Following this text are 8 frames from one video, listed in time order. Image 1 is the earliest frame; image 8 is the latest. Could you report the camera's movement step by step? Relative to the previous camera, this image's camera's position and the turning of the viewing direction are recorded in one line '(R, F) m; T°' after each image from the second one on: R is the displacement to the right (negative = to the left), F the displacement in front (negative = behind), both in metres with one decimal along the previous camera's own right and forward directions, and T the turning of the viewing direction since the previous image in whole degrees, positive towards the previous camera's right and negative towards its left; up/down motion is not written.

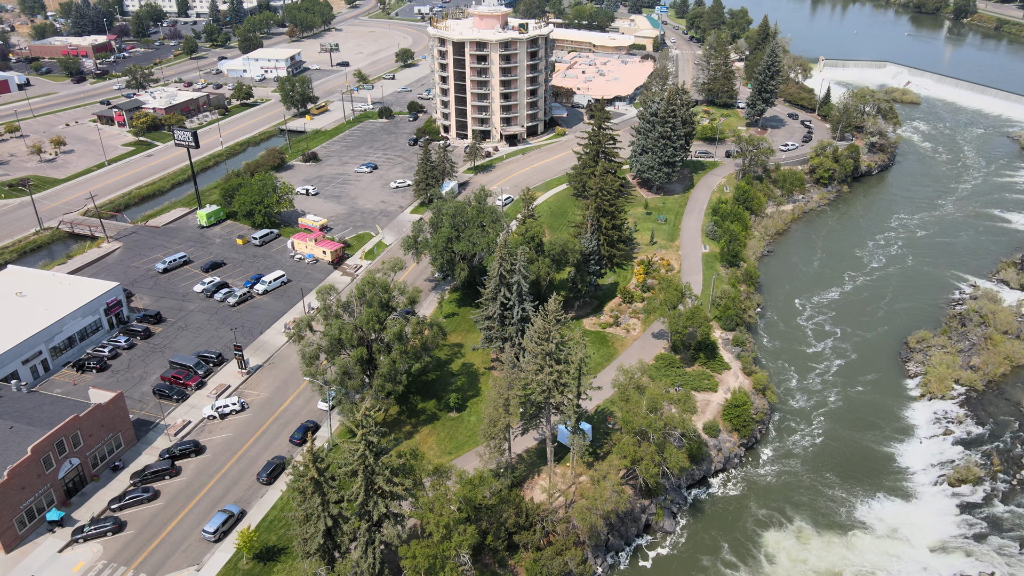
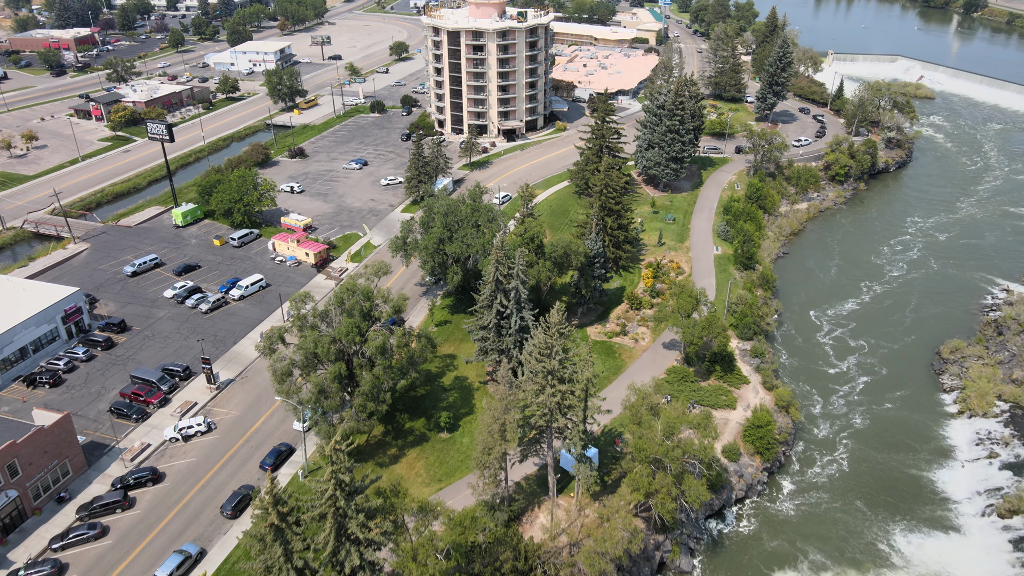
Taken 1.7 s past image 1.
(+0.1, +6.4) m; 0°
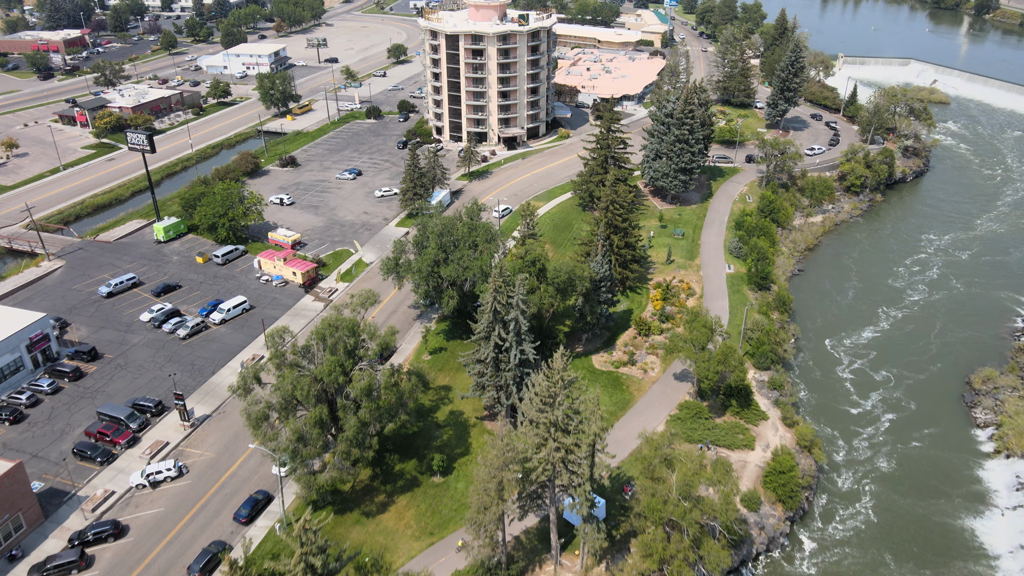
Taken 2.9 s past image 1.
(+0.2, +4.8) m; 0°
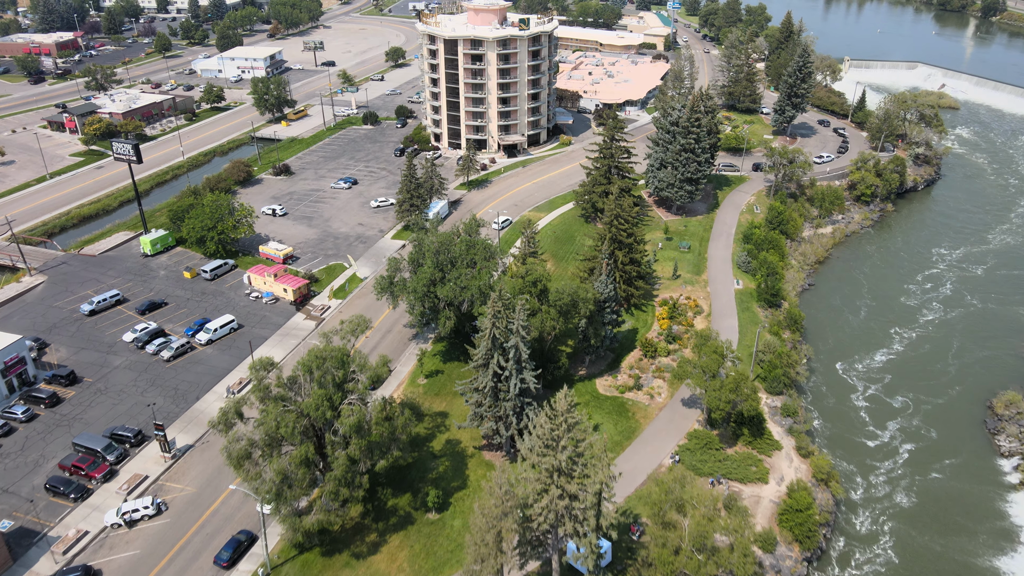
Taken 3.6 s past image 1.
(0.0, +3.1) m; 0°
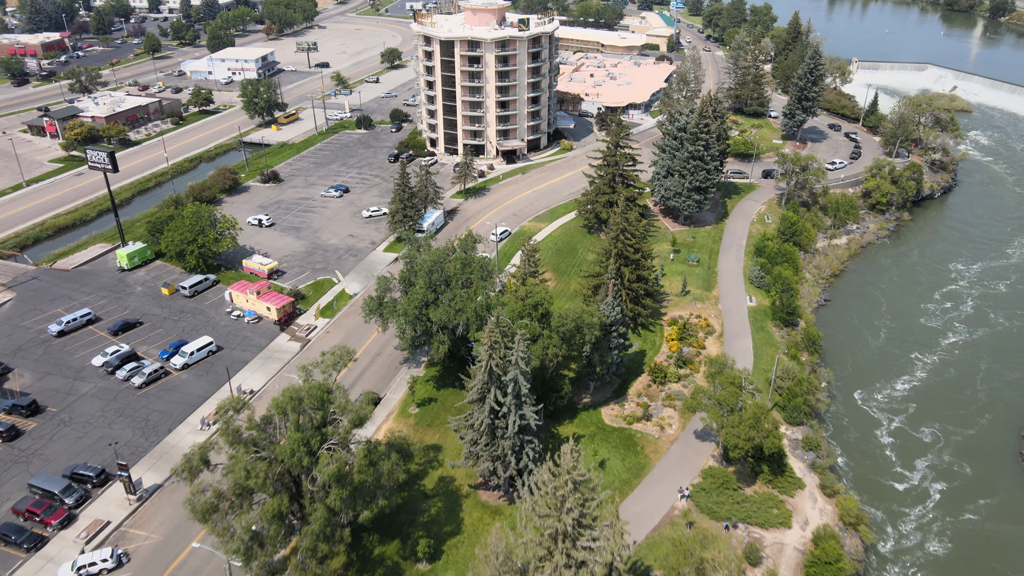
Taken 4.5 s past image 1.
(0.0, +4.6) m; 0°
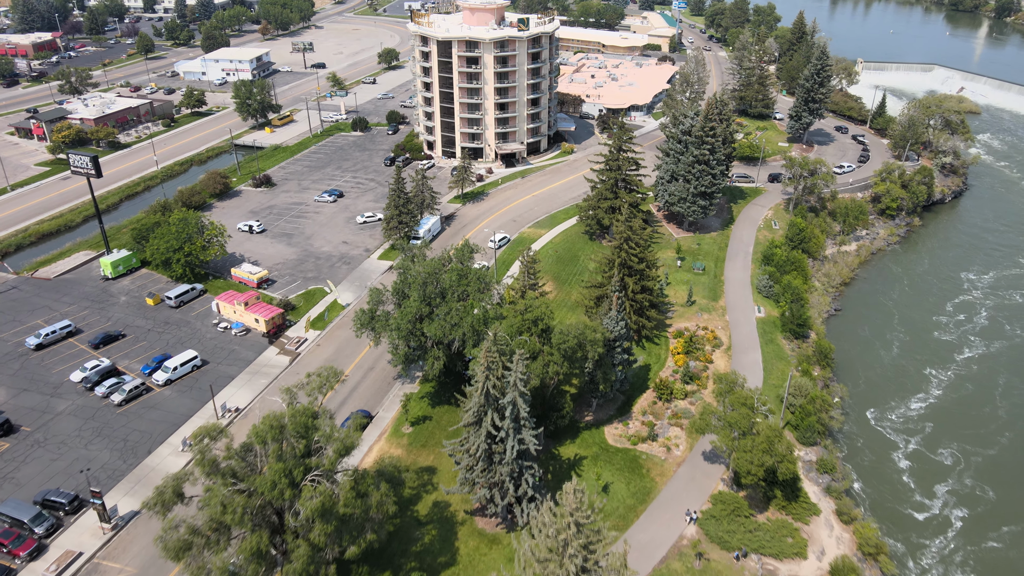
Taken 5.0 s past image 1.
(+0.1, +2.8) m; 0°
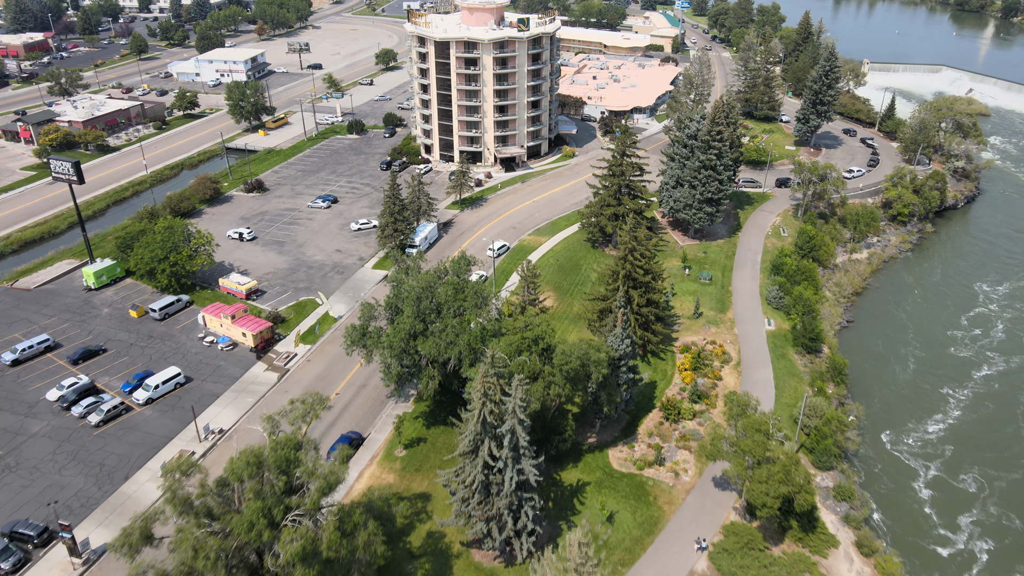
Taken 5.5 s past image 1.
(+0.1, +2.9) m; 0°
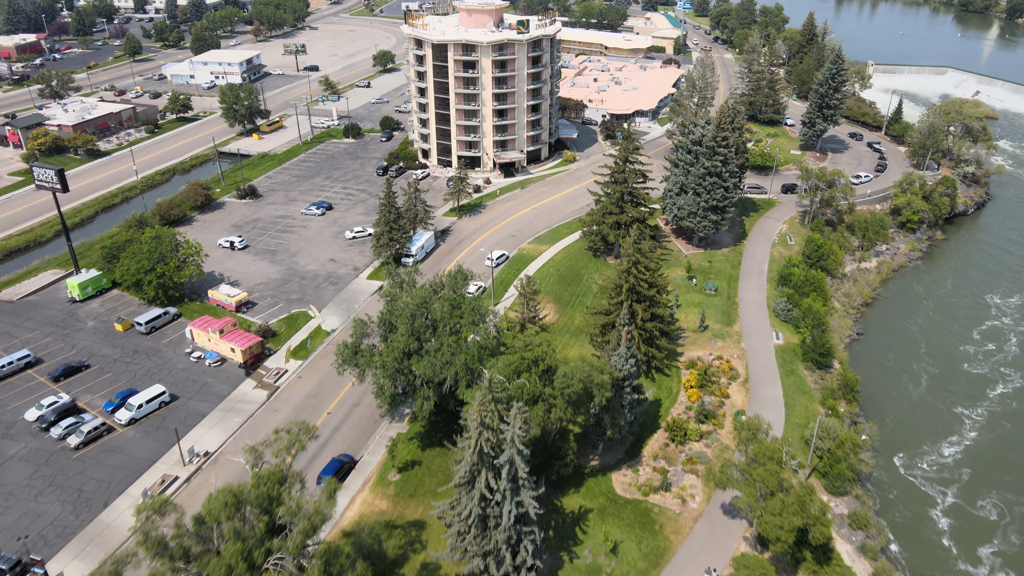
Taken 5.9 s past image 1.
(+0.1, +2.3) m; 0°
